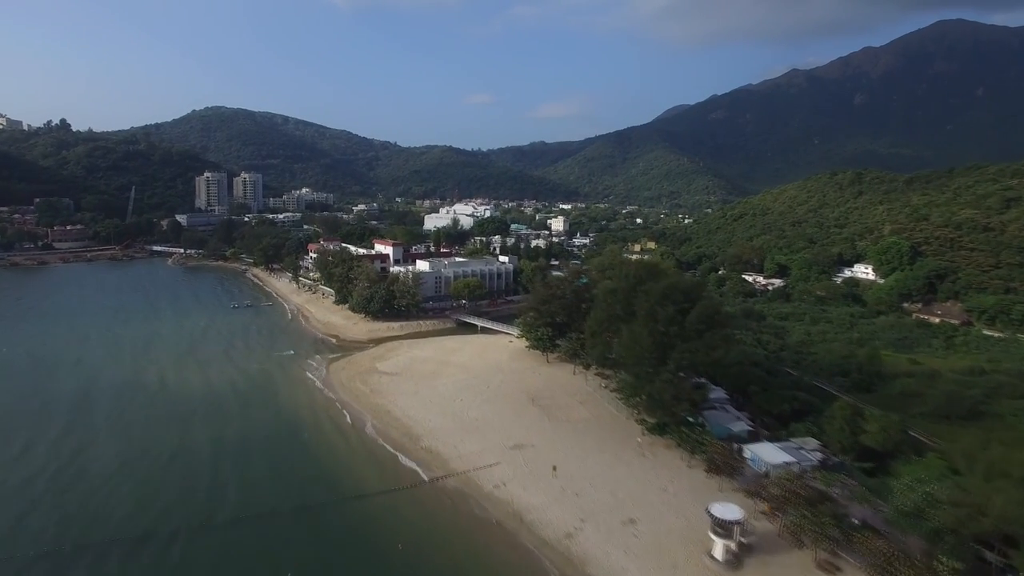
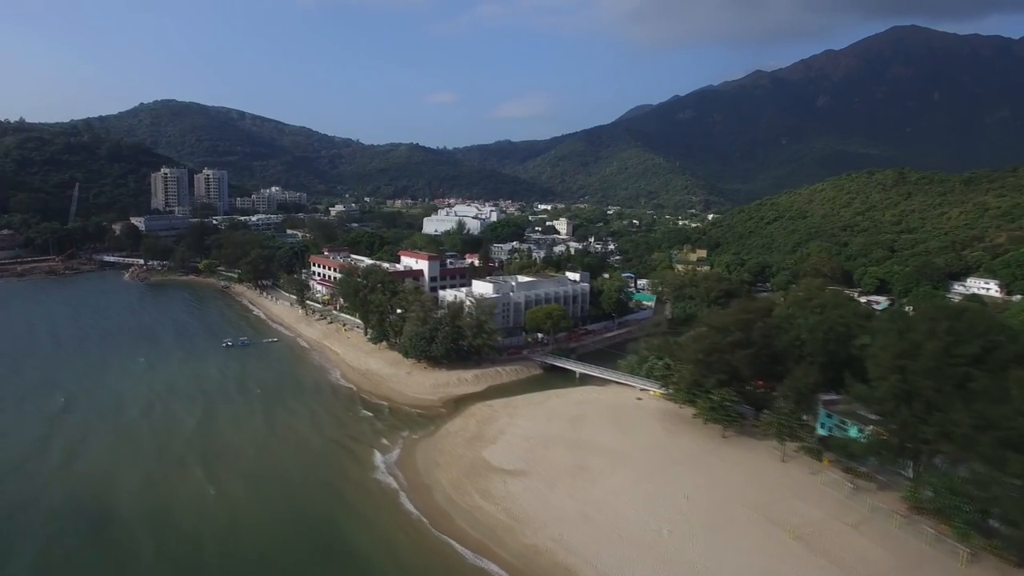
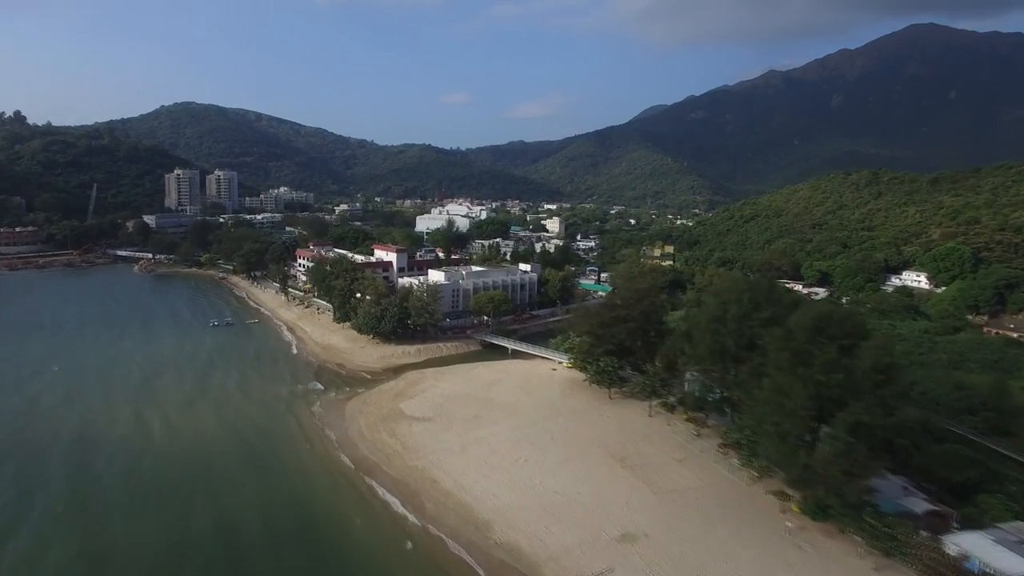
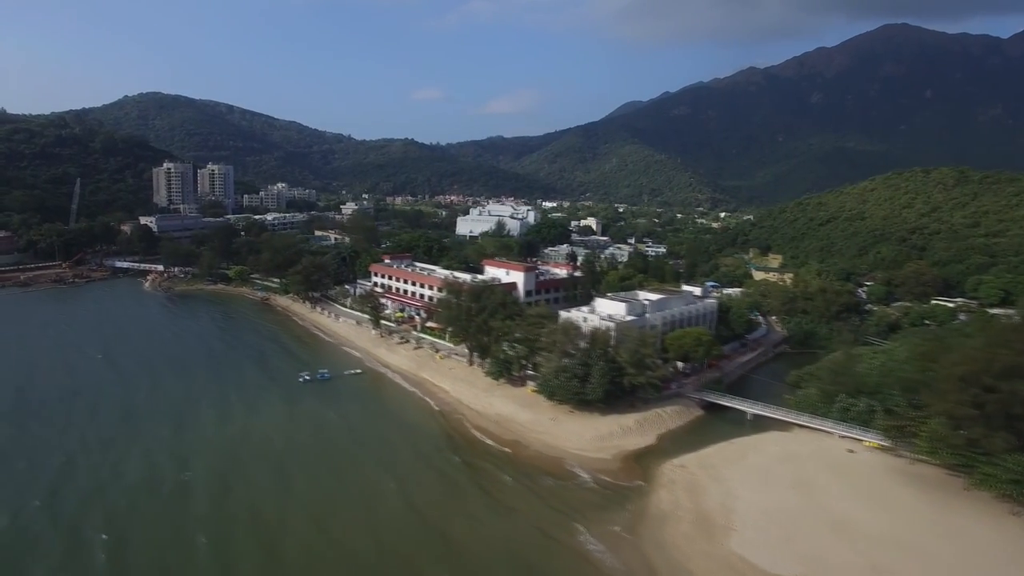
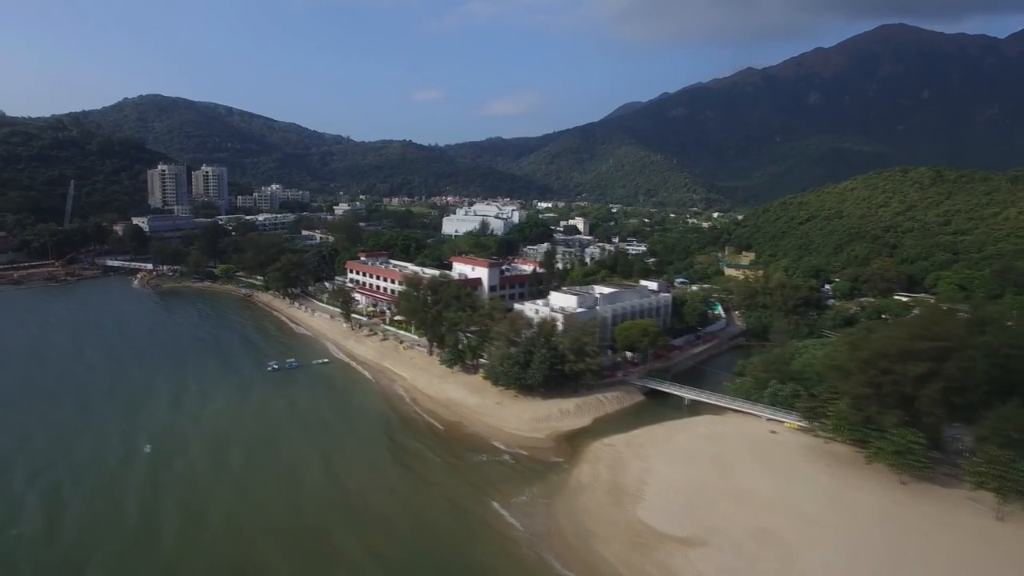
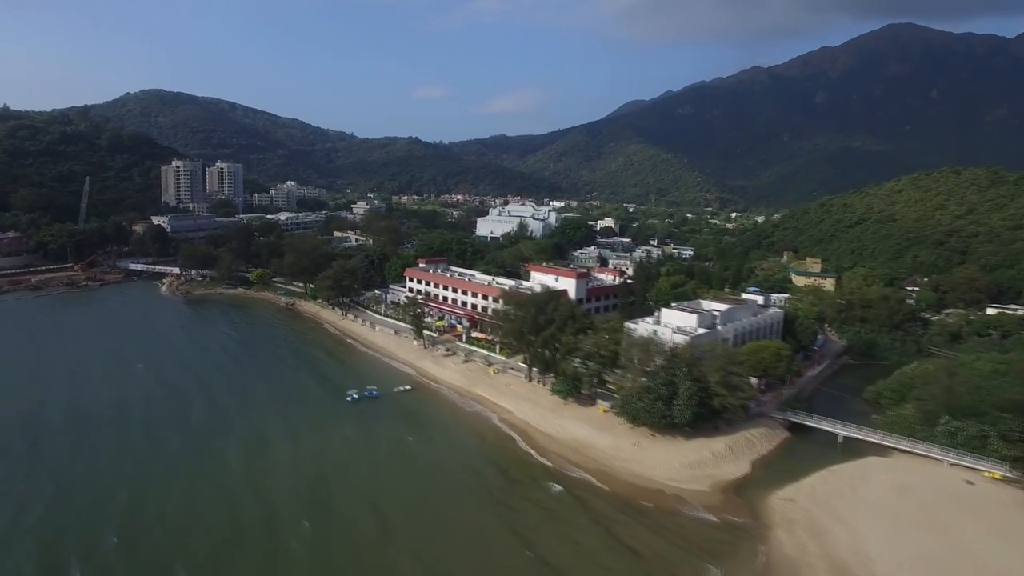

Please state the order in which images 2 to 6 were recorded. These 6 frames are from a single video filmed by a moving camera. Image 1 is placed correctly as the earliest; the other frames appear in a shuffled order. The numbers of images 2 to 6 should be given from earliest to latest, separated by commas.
3, 2, 5, 4, 6
